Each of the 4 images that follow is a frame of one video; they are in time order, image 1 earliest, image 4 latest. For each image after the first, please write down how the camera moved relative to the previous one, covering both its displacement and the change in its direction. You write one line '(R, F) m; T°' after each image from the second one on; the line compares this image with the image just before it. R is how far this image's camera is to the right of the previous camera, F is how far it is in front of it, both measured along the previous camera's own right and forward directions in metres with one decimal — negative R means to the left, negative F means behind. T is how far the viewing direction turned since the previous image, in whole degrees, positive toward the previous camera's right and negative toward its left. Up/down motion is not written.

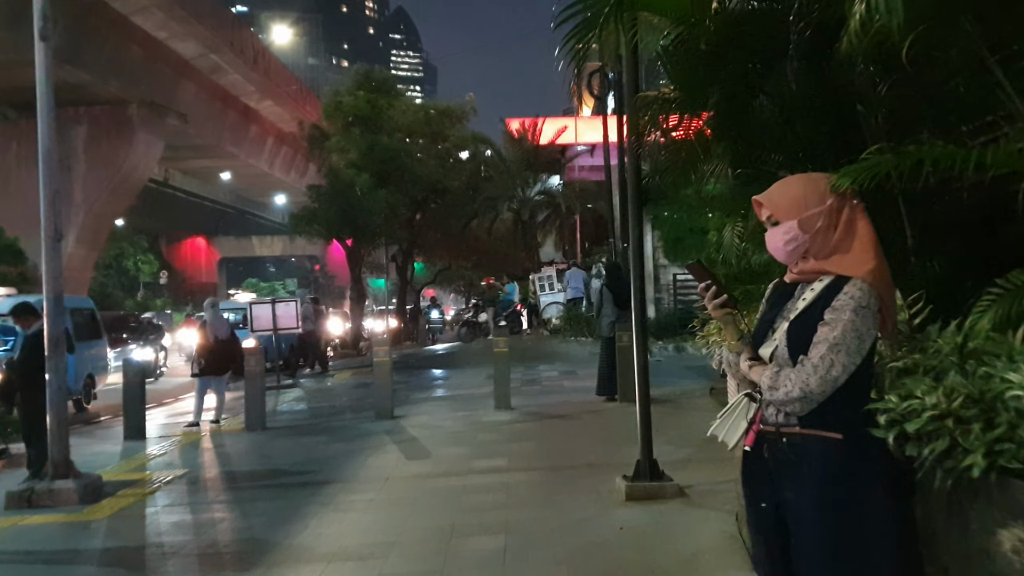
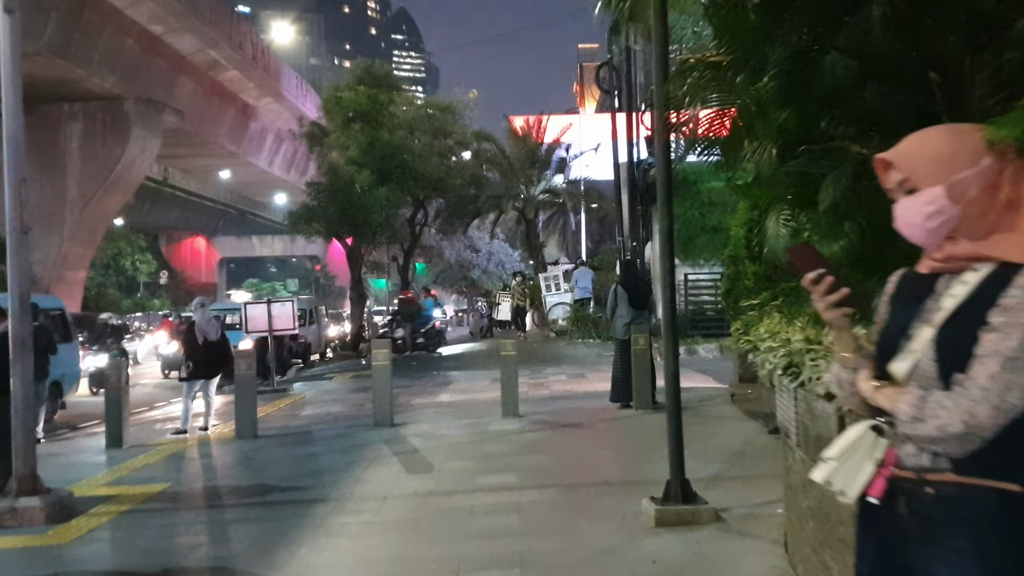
(-0.1, +0.8) m; 0°
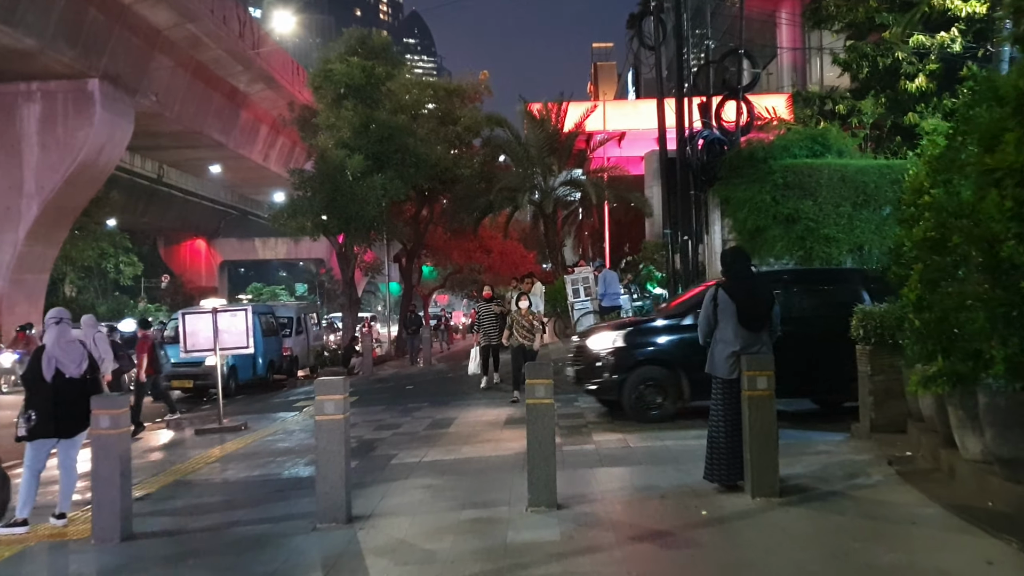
(-0.2, +4.4) m; -1°
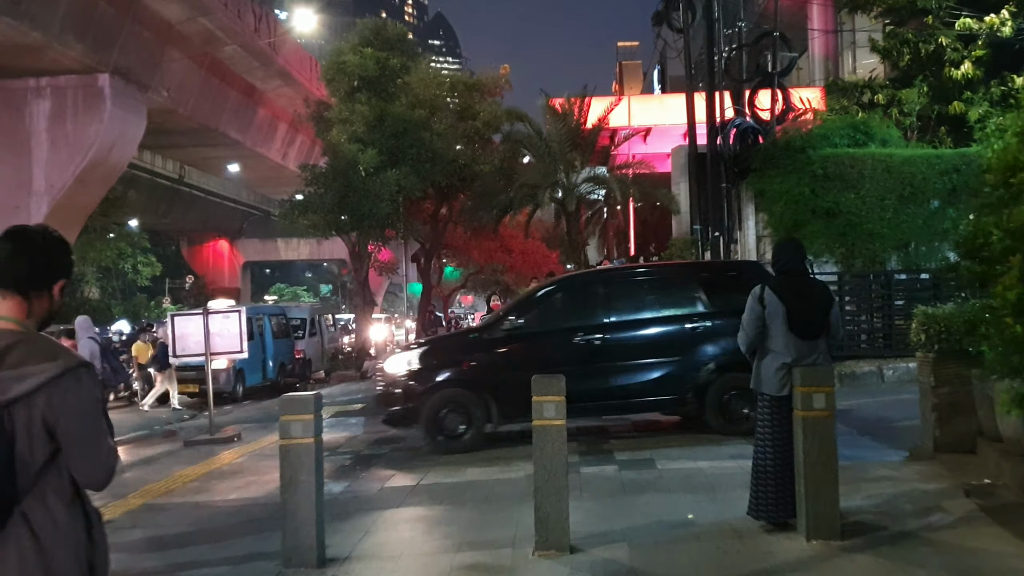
(+0.1, +1.1) m; -2°
